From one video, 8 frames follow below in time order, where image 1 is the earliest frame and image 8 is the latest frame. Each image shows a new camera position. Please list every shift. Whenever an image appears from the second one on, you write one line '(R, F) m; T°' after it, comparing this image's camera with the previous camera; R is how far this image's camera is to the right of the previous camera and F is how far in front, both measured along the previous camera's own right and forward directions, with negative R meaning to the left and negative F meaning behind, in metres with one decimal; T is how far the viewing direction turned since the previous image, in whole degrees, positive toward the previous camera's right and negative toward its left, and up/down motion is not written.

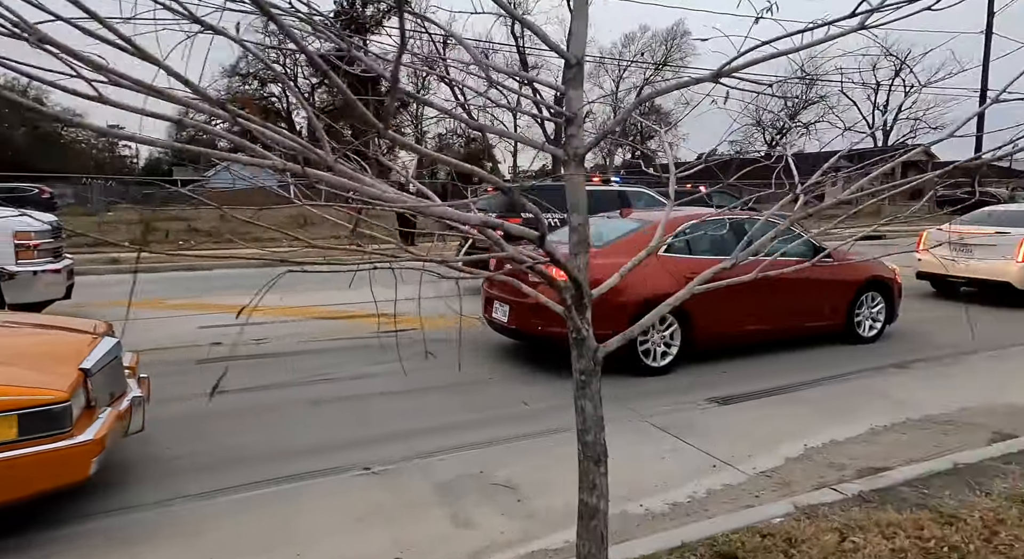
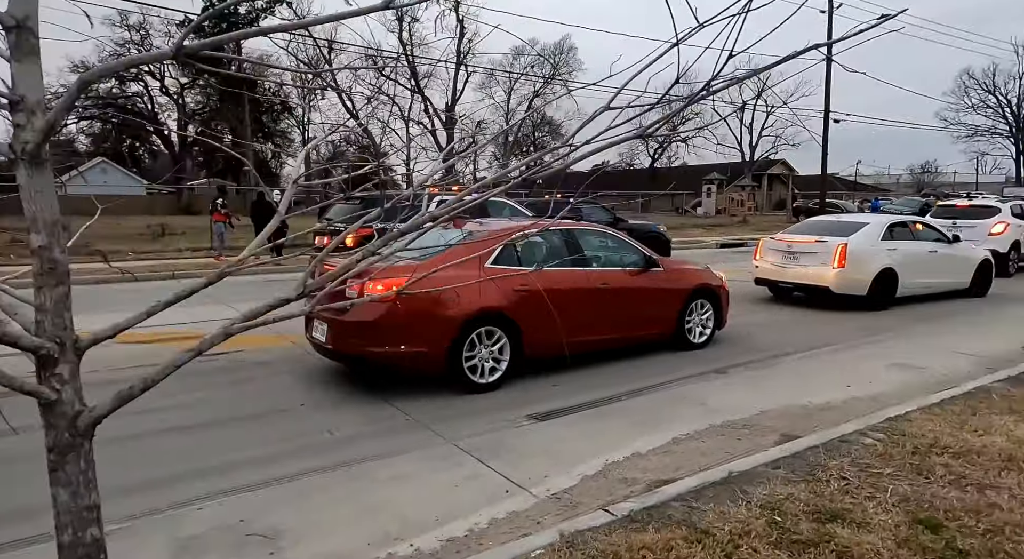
(+0.7, +0.2) m; +10°
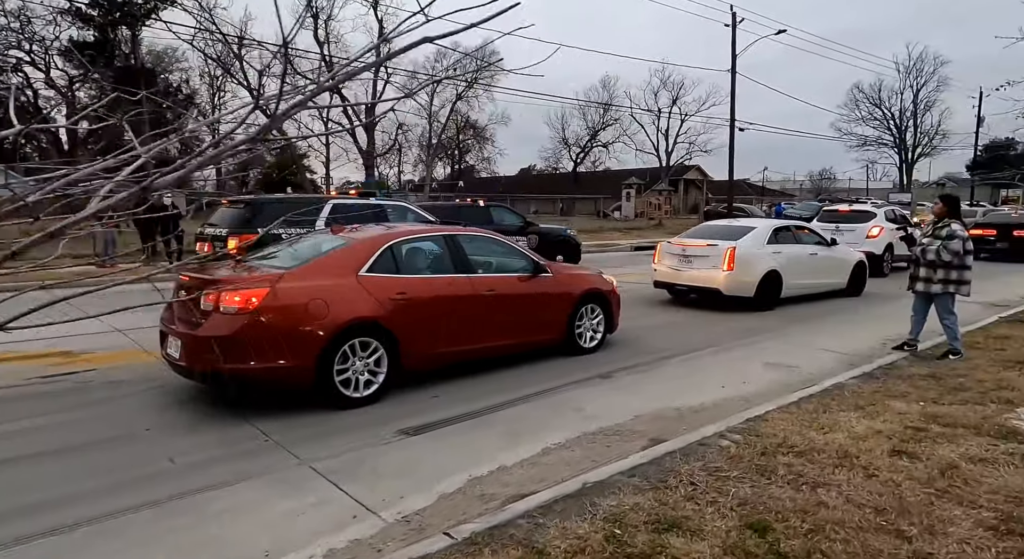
(+0.4, +0.1) m; +7°
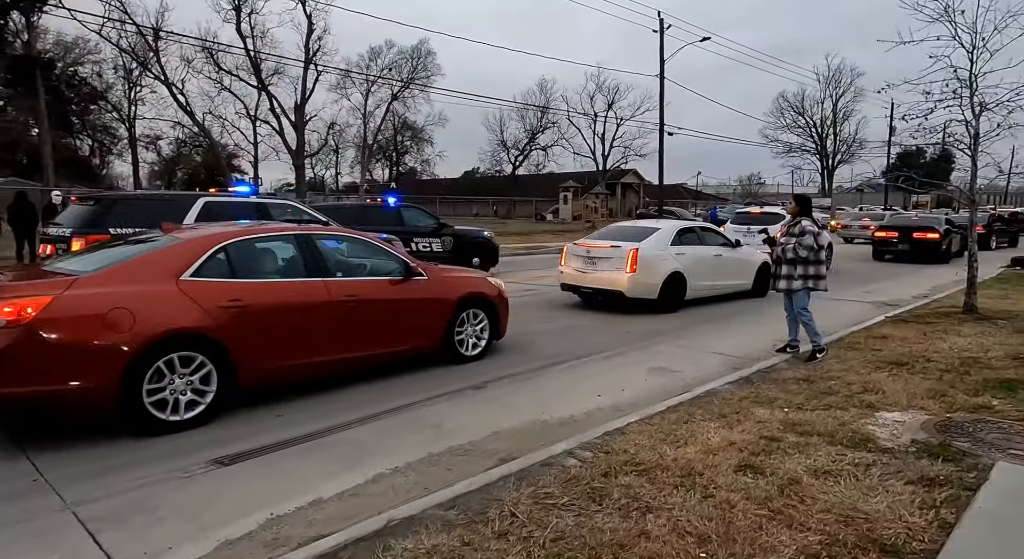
(+0.7, +0.4) m; +5°
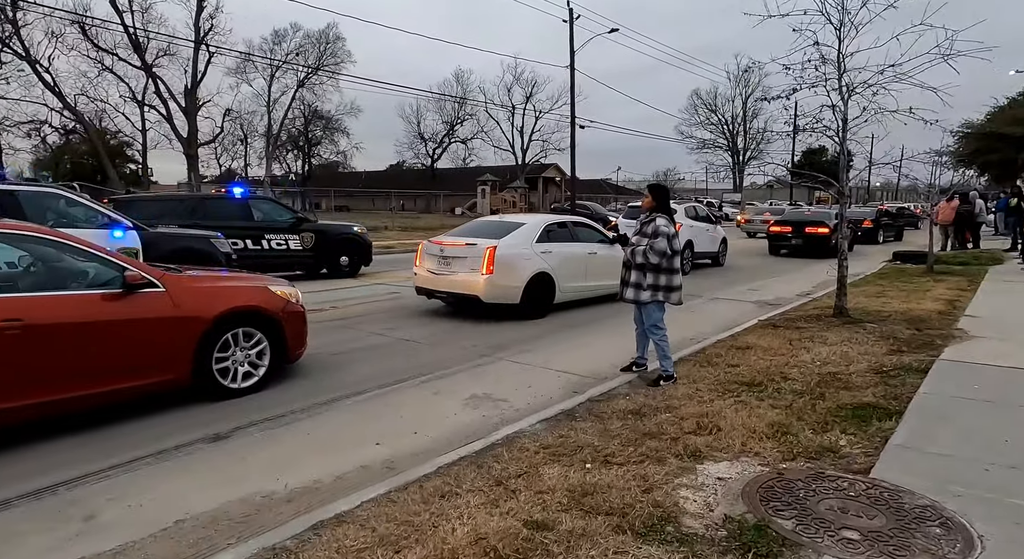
(+1.3, +1.2) m; +7°
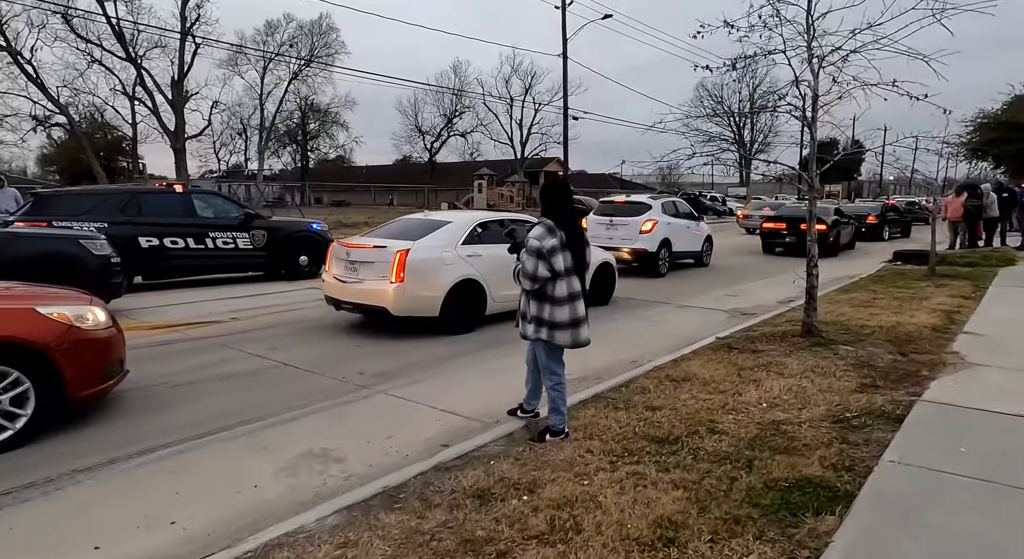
(+1.2, +1.4) m; -1°
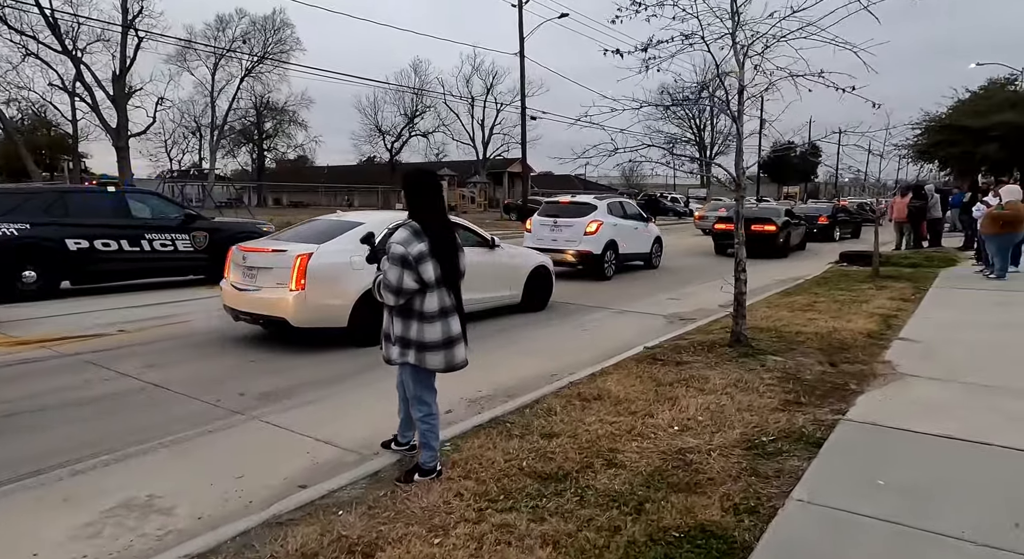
(+0.6, +0.6) m; +3°
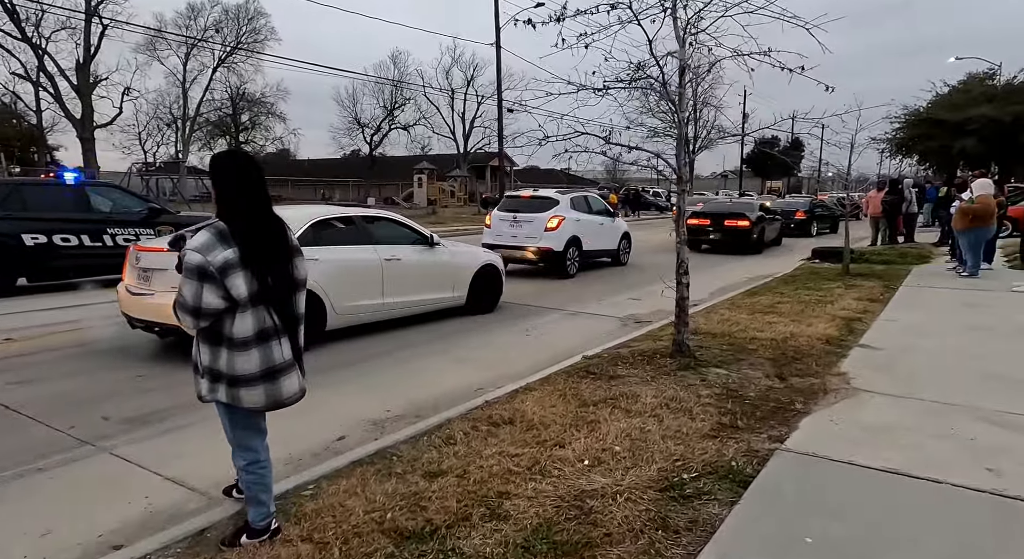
(+0.6, +0.7) m; +1°
